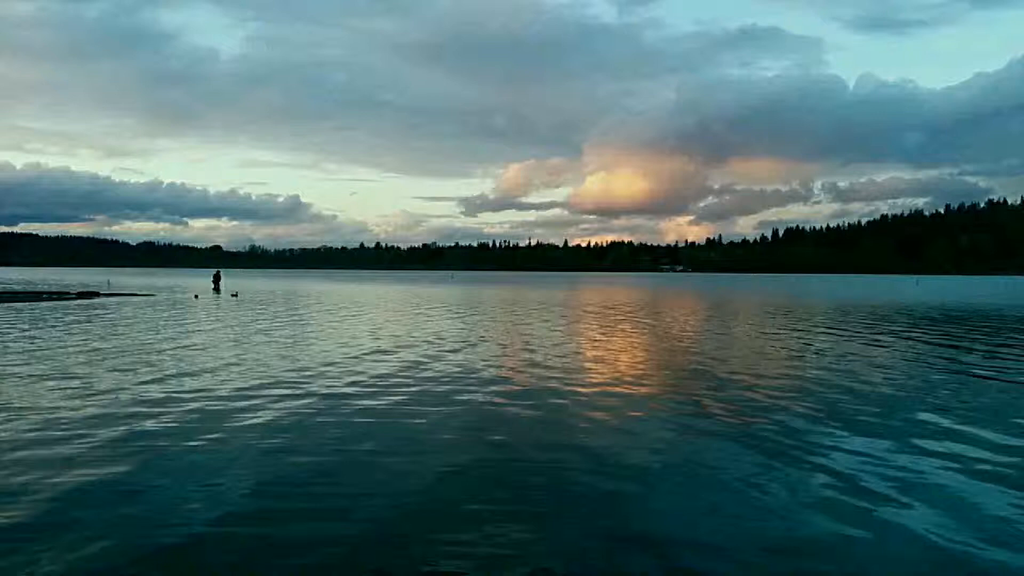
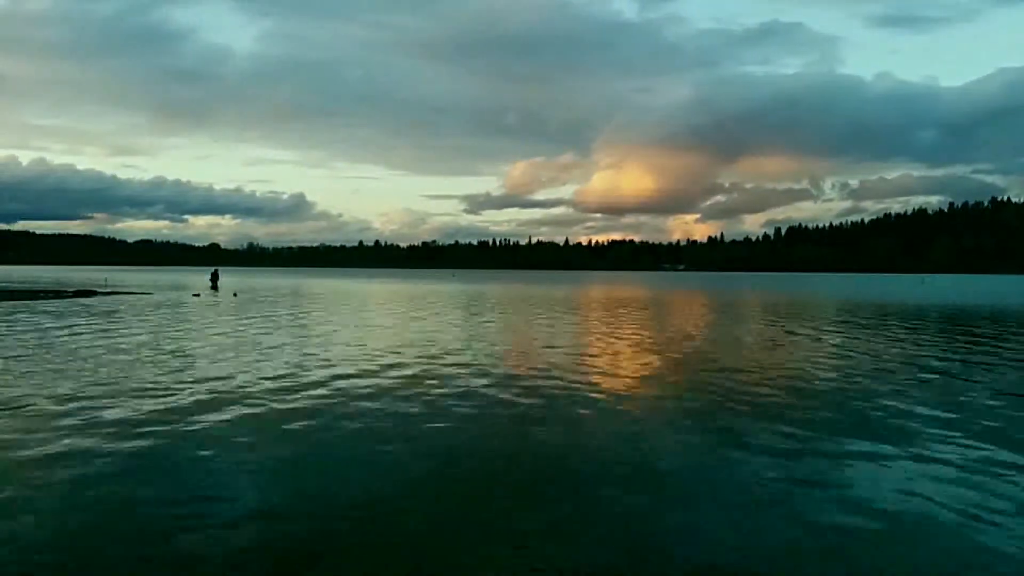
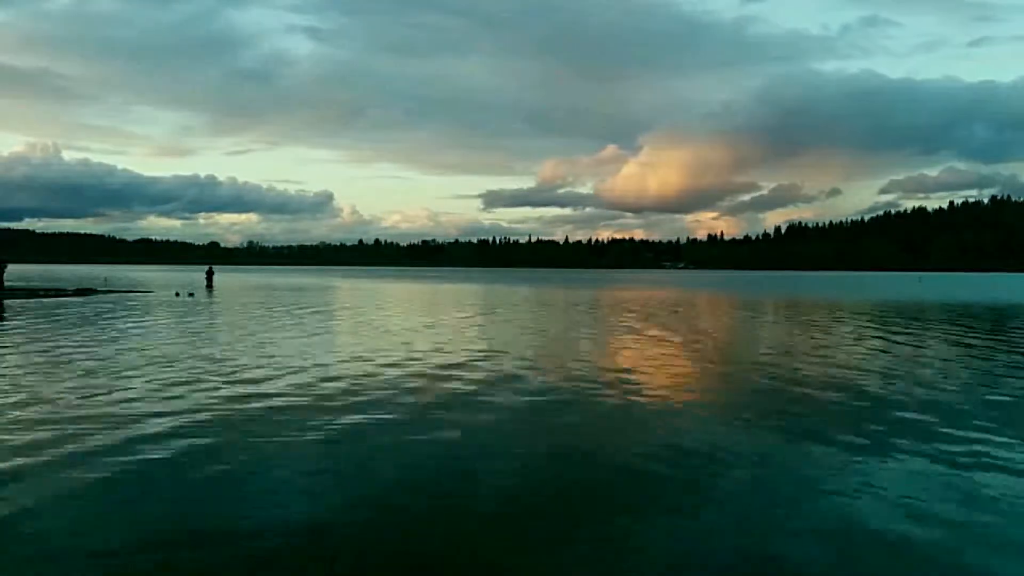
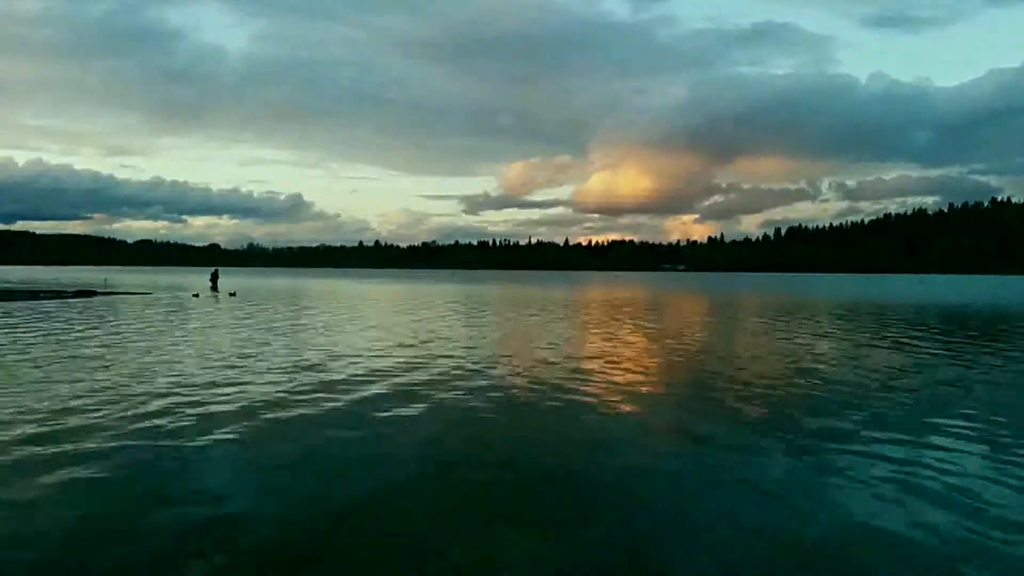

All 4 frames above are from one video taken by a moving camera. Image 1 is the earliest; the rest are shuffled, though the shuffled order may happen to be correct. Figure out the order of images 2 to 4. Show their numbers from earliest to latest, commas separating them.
4, 2, 3
